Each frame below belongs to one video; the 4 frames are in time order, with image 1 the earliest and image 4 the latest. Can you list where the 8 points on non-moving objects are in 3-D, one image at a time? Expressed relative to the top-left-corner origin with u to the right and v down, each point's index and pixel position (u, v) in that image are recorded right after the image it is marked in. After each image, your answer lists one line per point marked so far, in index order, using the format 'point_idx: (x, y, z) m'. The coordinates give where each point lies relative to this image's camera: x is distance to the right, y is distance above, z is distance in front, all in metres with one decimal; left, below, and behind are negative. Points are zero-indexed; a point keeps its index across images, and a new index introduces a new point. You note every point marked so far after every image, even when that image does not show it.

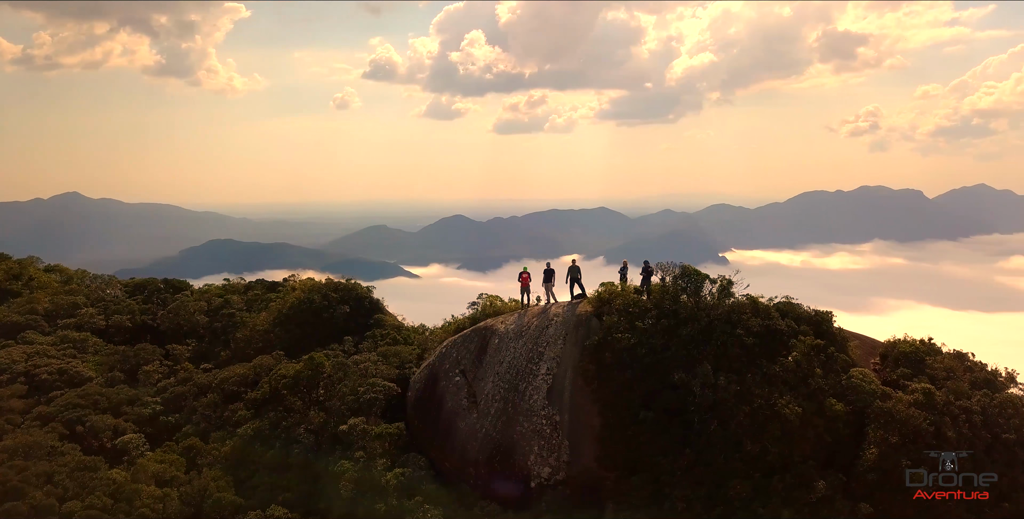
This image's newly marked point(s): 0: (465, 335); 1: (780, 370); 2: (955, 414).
0: (-1.1, -1.7, +18.7) m
1: (+4.8, -2.0, +14.8) m
2: (+7.8, -2.8, +14.6) m
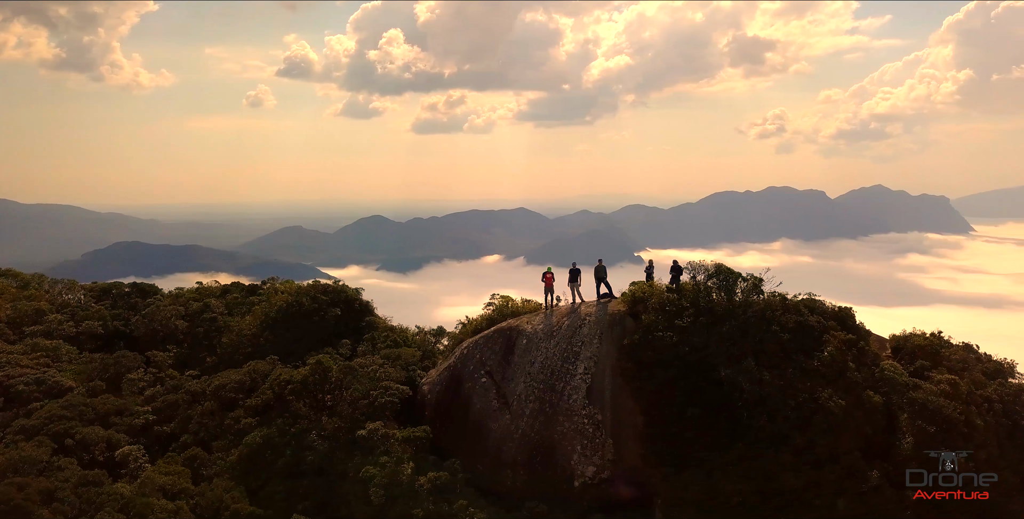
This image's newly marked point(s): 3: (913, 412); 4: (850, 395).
0: (-0.6, -1.7, +18.5) m
1: (+5.7, -1.9, +15.2) m
2: (+8.7, -2.7, +15.3) m
3: (+7.2, -2.7, +14.8) m
4: (+6.1, -2.4, +14.8) m
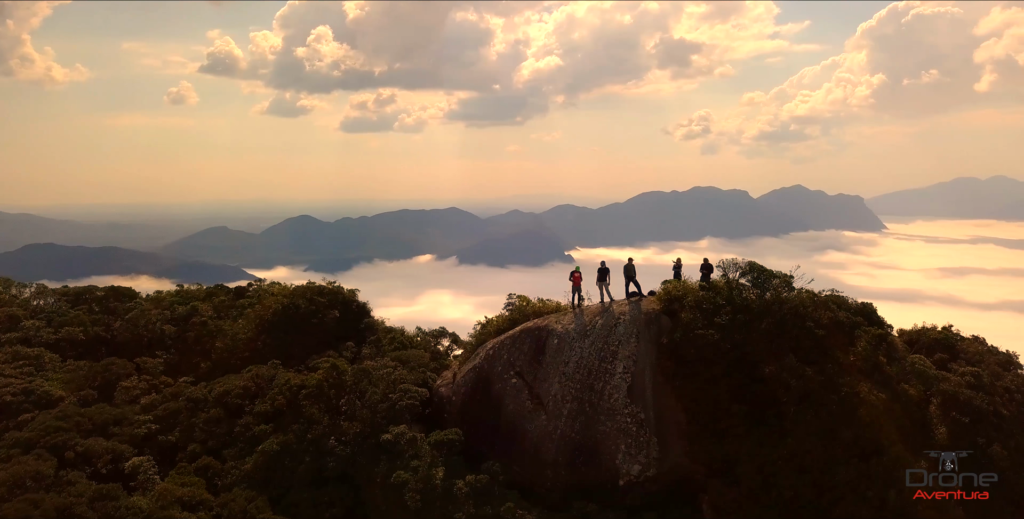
0: (0.0, -1.7, +18.4) m
1: (+6.5, -1.9, +15.6) m
2: (+9.5, -2.6, +16.0) m
3: (+8.1, -2.7, +15.4) m
4: (+7.0, -2.4, +15.3) m
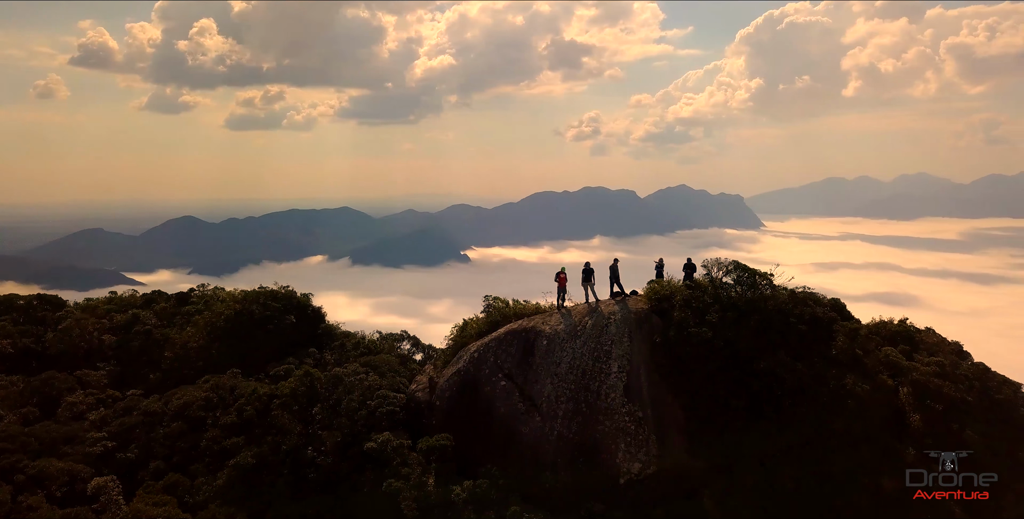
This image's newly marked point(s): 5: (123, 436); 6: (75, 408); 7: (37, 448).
0: (-0.3, -1.7, +18.3) m
1: (+6.5, -1.9, +16.4) m
2: (+9.4, -2.5, +17.1) m
3: (+8.1, -2.6, +16.3) m
4: (+7.0, -2.3, +16.1) m
5: (-9.1, -4.1, +19.2) m
6: (-10.7, -3.6, +20.0) m
7: (-10.5, -4.2, +18.2) m
